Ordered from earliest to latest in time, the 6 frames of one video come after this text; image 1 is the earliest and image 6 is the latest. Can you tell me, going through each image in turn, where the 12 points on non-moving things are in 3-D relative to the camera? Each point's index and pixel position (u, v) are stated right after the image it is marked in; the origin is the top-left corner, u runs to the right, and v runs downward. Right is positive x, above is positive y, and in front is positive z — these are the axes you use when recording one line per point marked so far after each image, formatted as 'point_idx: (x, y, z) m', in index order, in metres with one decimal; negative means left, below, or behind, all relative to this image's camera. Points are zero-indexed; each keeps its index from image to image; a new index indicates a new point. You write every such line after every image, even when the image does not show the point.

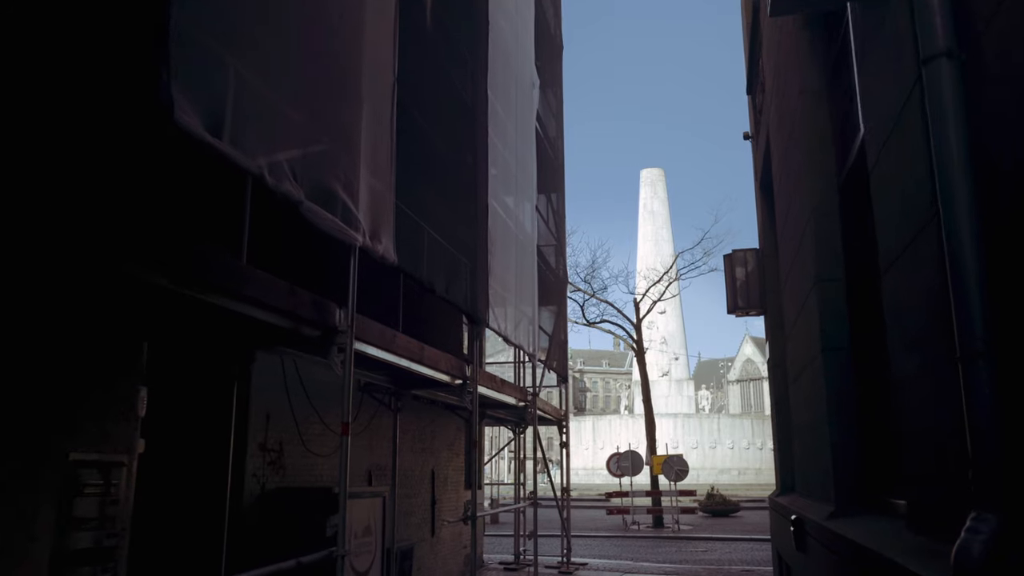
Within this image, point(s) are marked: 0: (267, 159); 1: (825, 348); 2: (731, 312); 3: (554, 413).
0: (-1.9, +1.0, +5.3) m
1: (+3.3, -0.6, +7.0) m
2: (+4.5, -0.5, +13.7) m
3: (+1.0, -3.1, +16.7) m
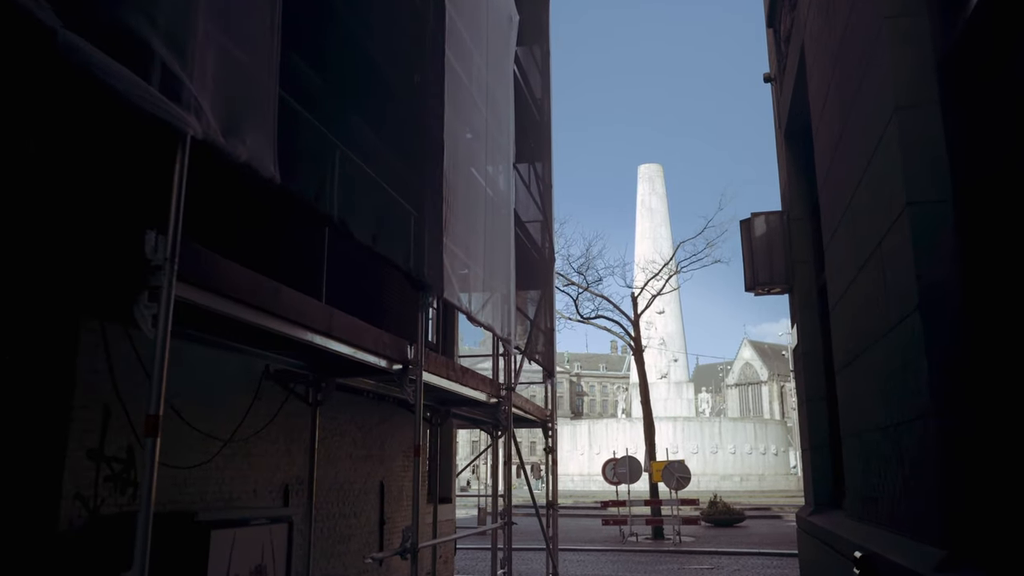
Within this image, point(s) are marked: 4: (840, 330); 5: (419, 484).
0: (-2.4, +1.5, +2.9) m
1: (+2.8, -0.1, +4.6) m
2: (+4.0, 0.0, +11.3) m
3: (+0.5, -2.6, +14.3) m
4: (+3.9, -0.5, +7.9) m
5: (-1.0, -2.0, +7.0) m
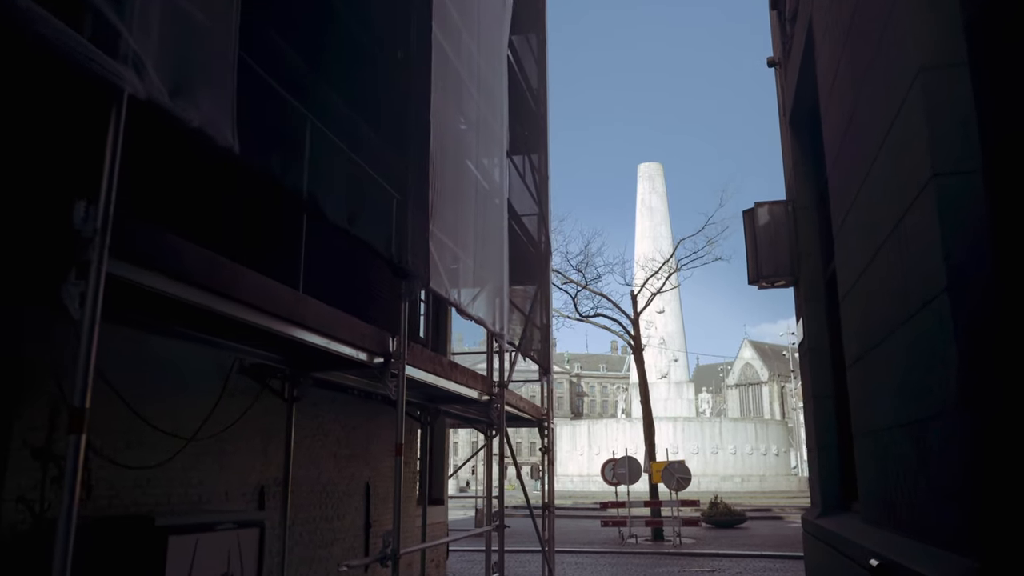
0: (-2.5, +1.7, +2.4) m
1: (+2.7, 0.0, +4.2) m
2: (+3.9, +0.1, +10.9) m
3: (+0.4, -2.5, +13.8) m
4: (+3.7, -0.4, +7.4) m
5: (-1.1, -1.9, +6.6) m
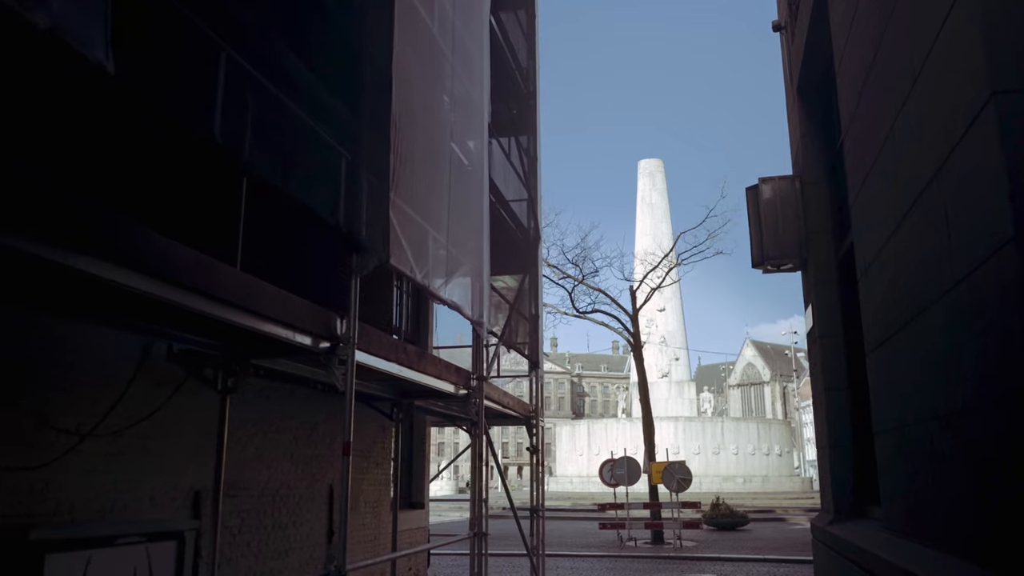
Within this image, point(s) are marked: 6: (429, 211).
0: (-2.8, +1.9, +1.5) m
1: (+2.4, +0.3, +3.2) m
2: (+3.6, +0.3, +9.9) m
3: (+0.1, -2.3, +12.9) m
4: (+3.5, -0.1, +6.5) m
5: (-1.4, -1.6, +5.6) m
6: (-1.1, +0.9, +8.2) m
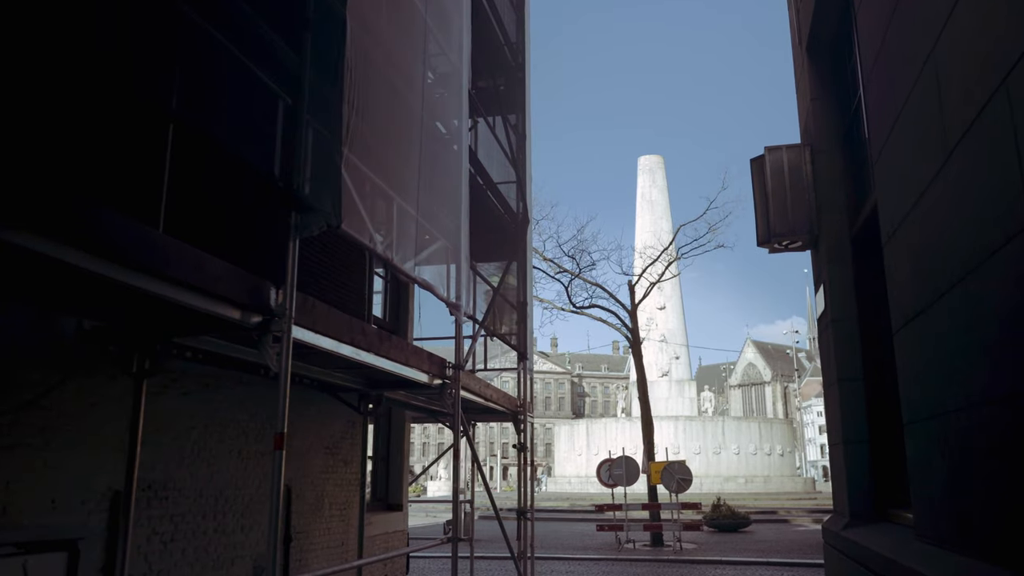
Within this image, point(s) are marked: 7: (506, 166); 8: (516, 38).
0: (-3.0, +2.2, +0.6) m
1: (+2.2, +0.5, +2.4) m
2: (+3.4, +0.6, +9.0) m
3: (-0.1, -2.0, +12.0) m
4: (+3.2, +0.1, +5.6) m
5: (-1.6, -1.4, +4.8) m
6: (-1.3, +1.2, +7.3) m
7: (-0.1, +2.4, +13.4) m
8: (+0.1, +5.2, +14.0) m
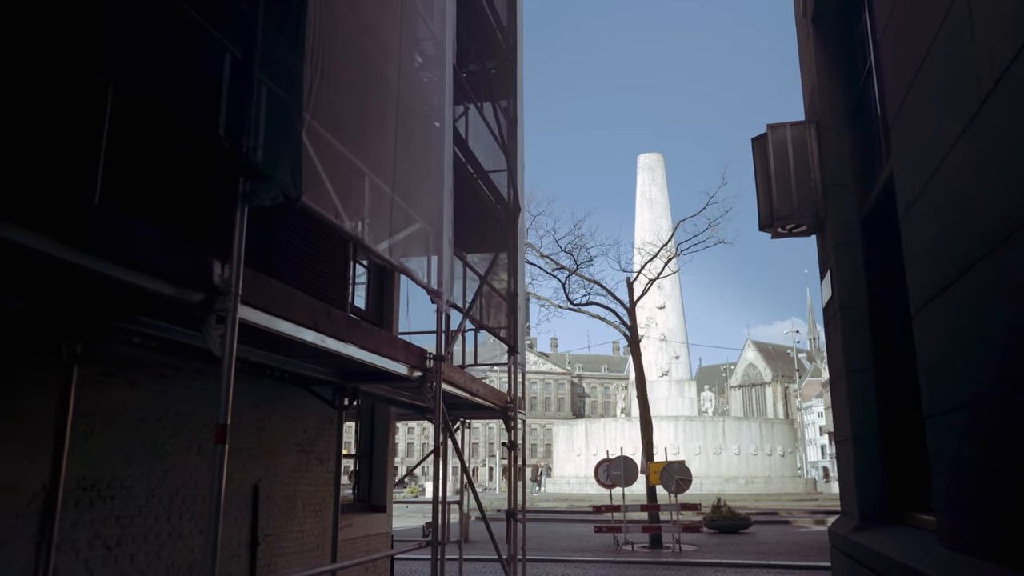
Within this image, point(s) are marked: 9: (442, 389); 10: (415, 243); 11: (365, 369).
0: (-3.2, +2.3, +0.1) m
1: (+2.0, +0.7, +1.8) m
2: (+3.2, +0.7, +8.5) m
3: (-0.3, -1.9, +11.5) m
4: (+3.0, +0.3, +5.1) m
5: (-1.8, -1.2, +4.2) m
6: (-1.5, +1.4, +6.8) m
7: (-0.3, +2.6, +12.9) m
8: (-0.1, +5.4, +13.5) m
9: (-0.8, -1.2, +8.0) m
10: (-1.1, +0.5, +7.8) m
11: (-1.7, -0.9, +7.7) m
